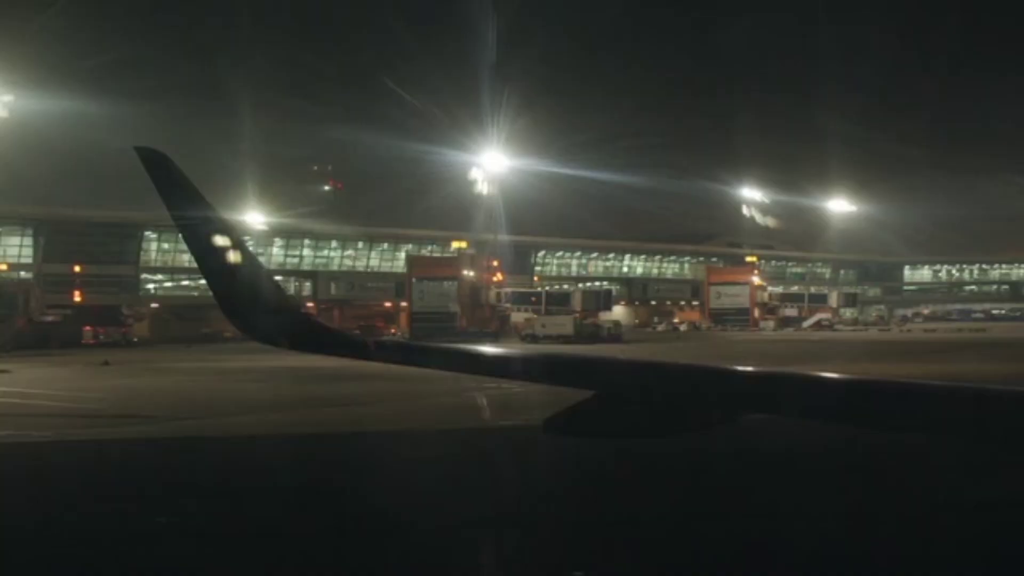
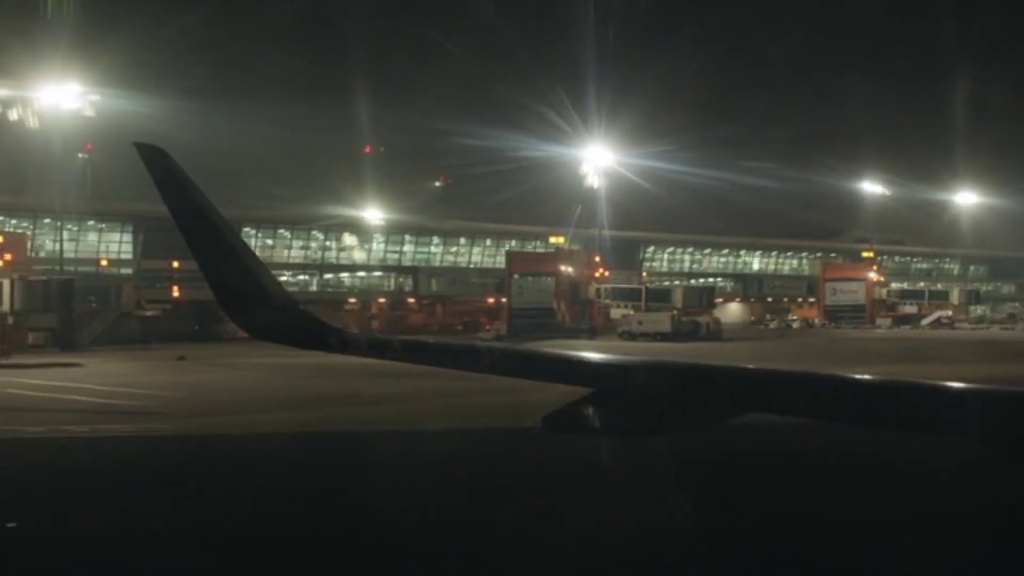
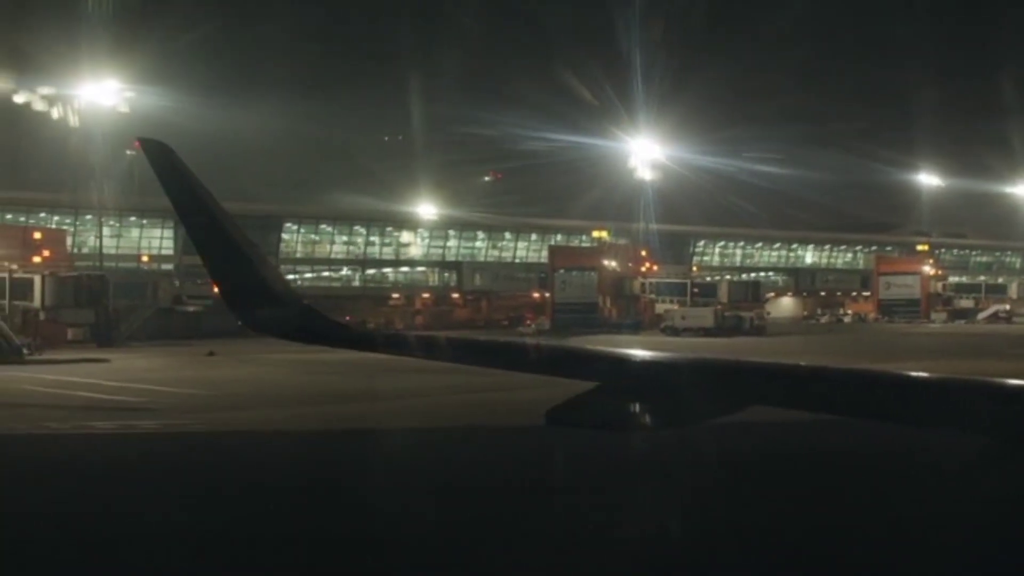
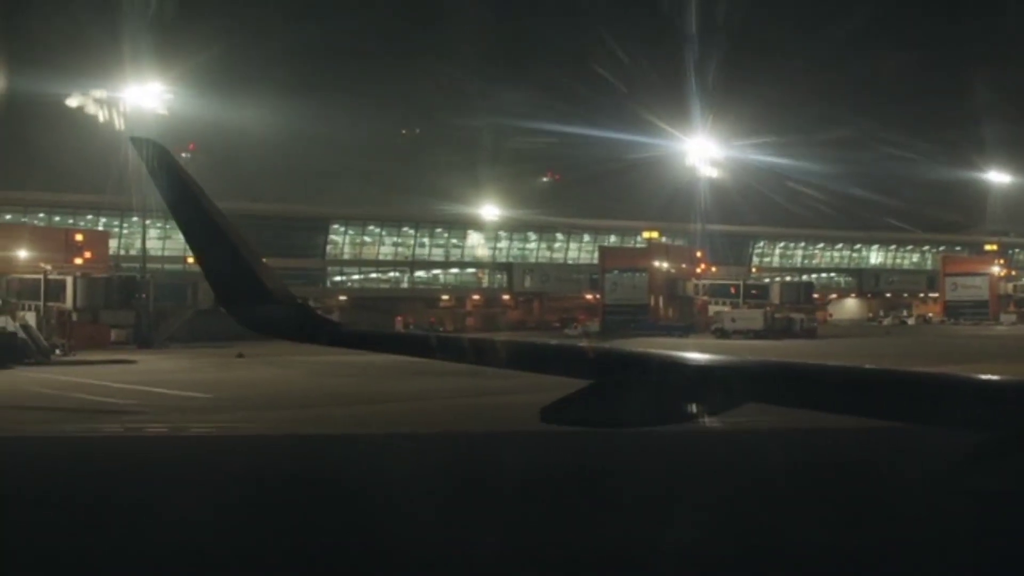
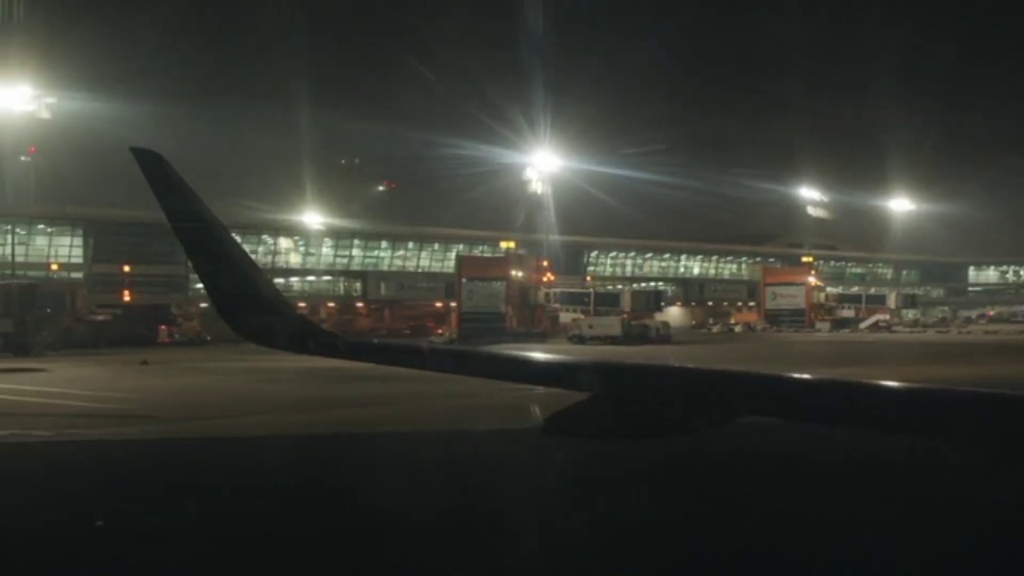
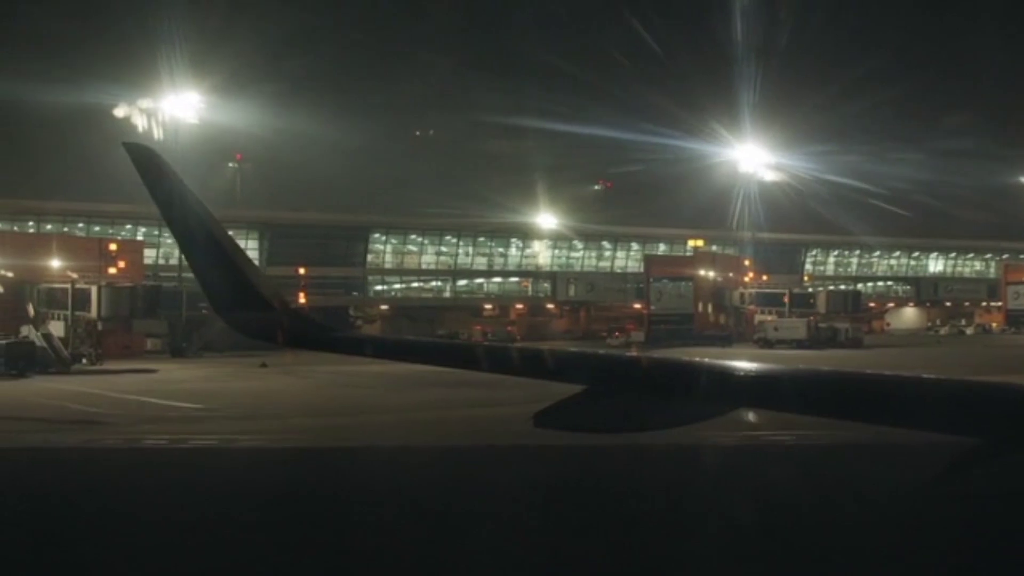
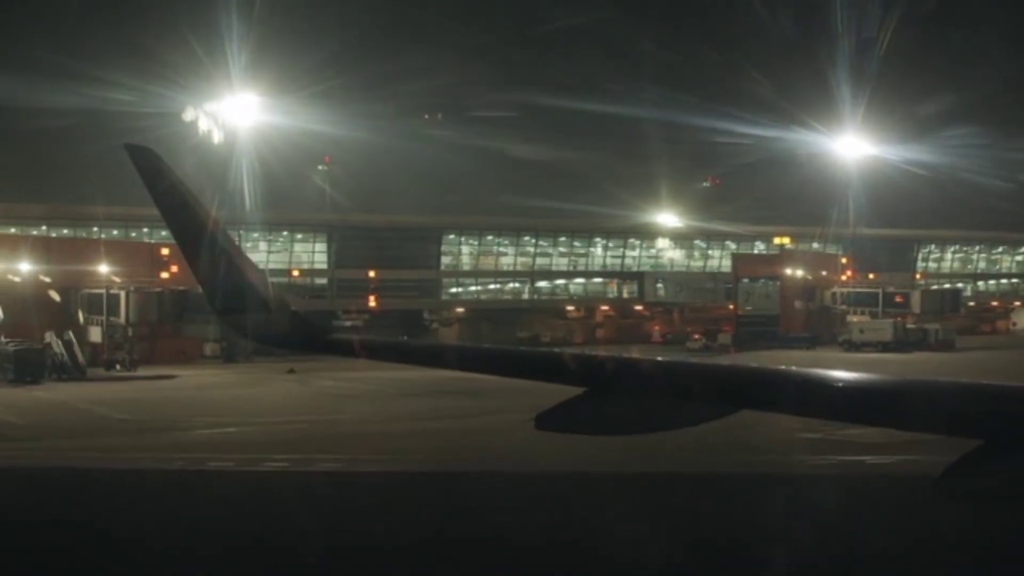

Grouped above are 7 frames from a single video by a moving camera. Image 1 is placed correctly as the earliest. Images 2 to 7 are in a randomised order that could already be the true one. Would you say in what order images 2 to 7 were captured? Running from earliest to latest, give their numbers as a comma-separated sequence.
5, 2, 3, 4, 6, 7
